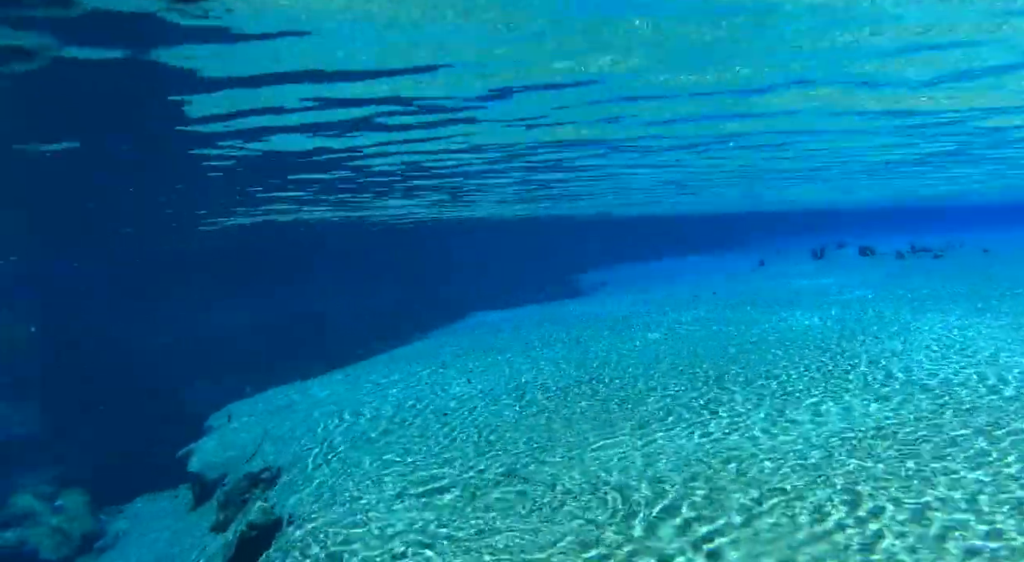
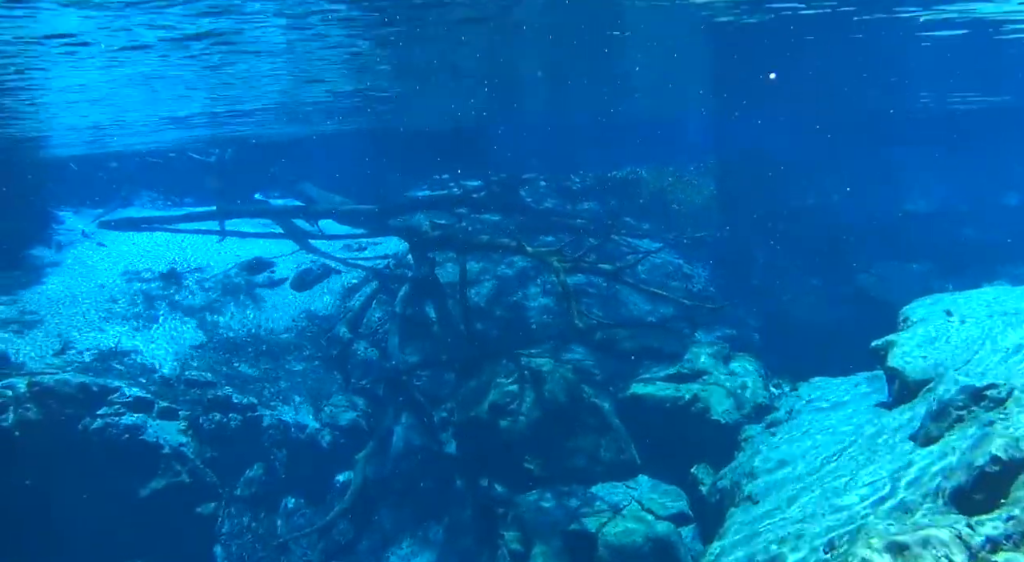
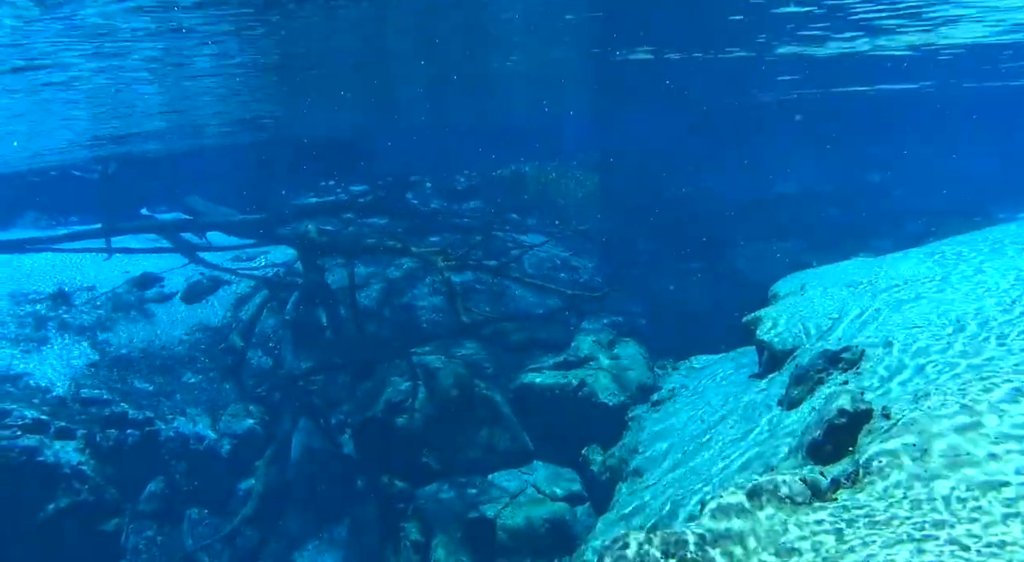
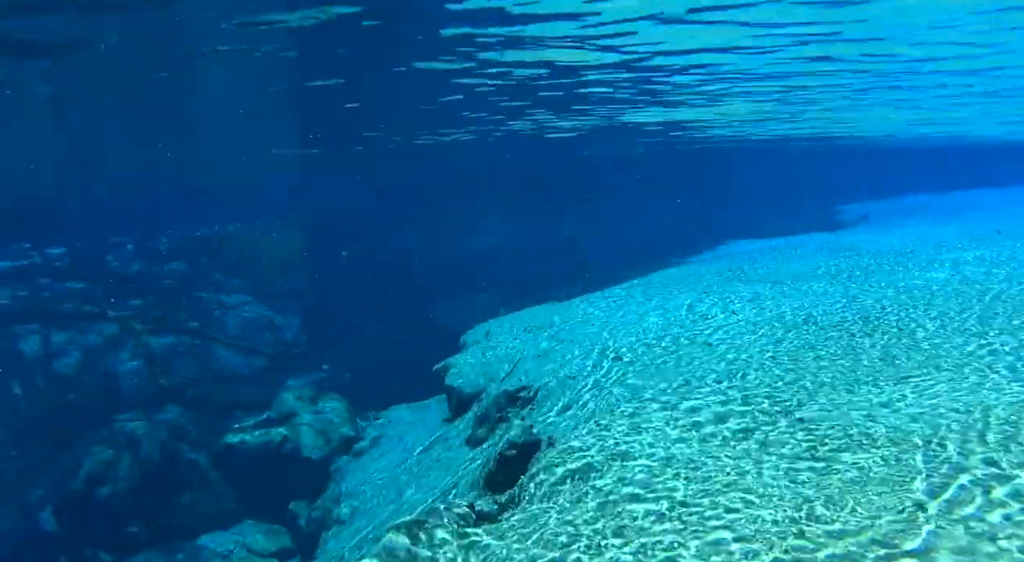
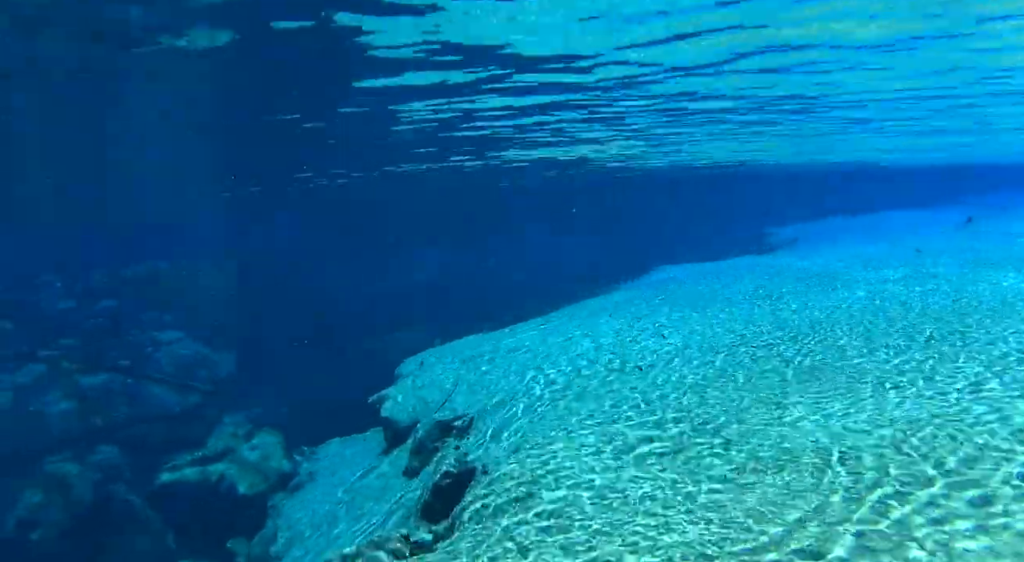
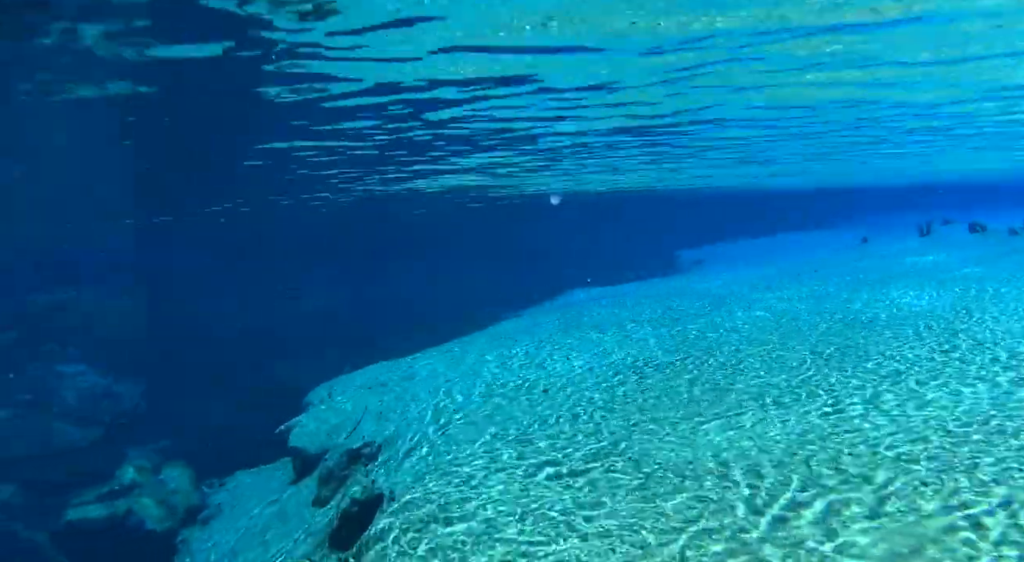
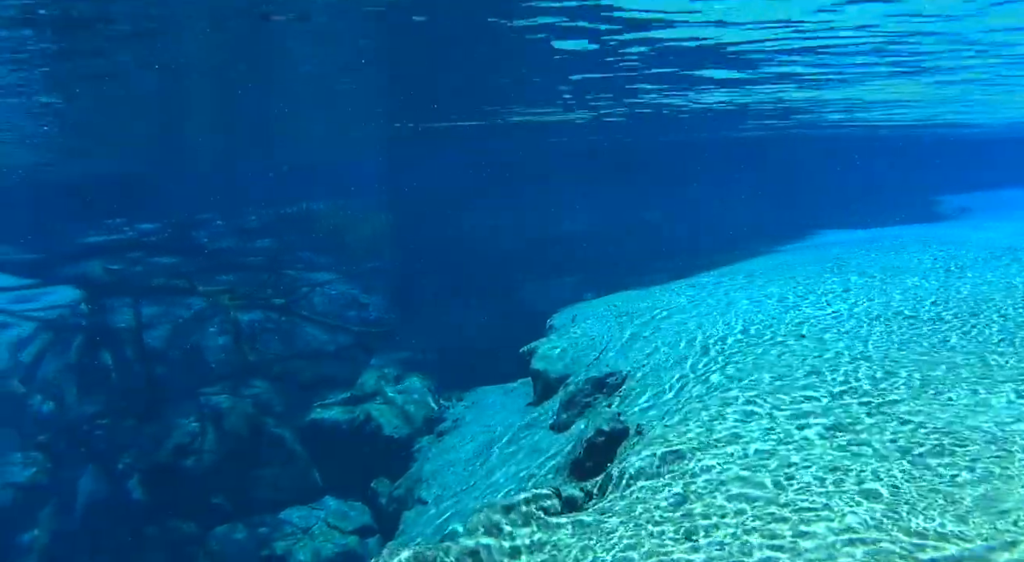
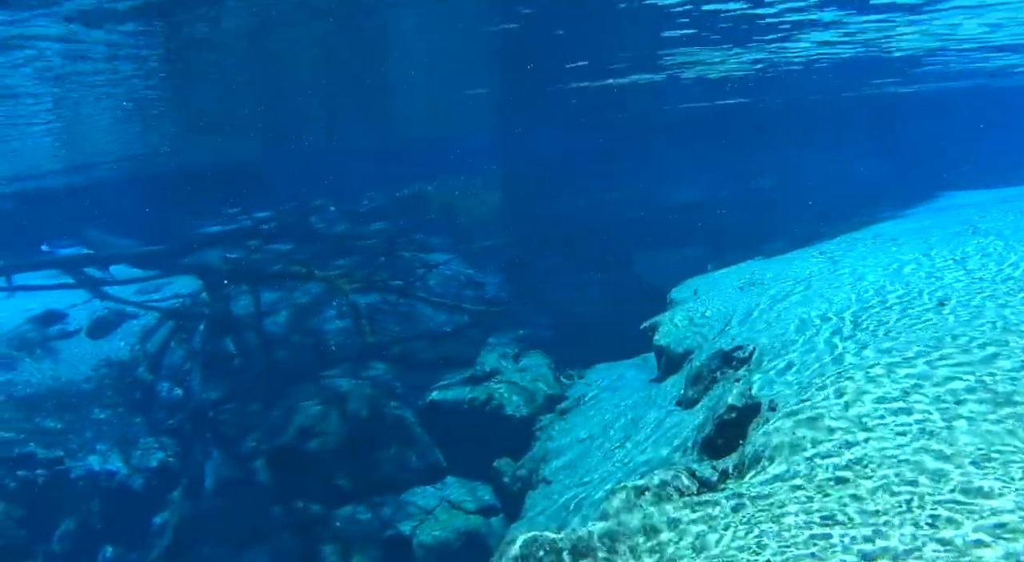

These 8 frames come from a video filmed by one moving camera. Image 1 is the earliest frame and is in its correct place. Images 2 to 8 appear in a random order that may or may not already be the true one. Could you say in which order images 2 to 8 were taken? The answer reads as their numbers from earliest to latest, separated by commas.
6, 5, 4, 7, 8, 3, 2
